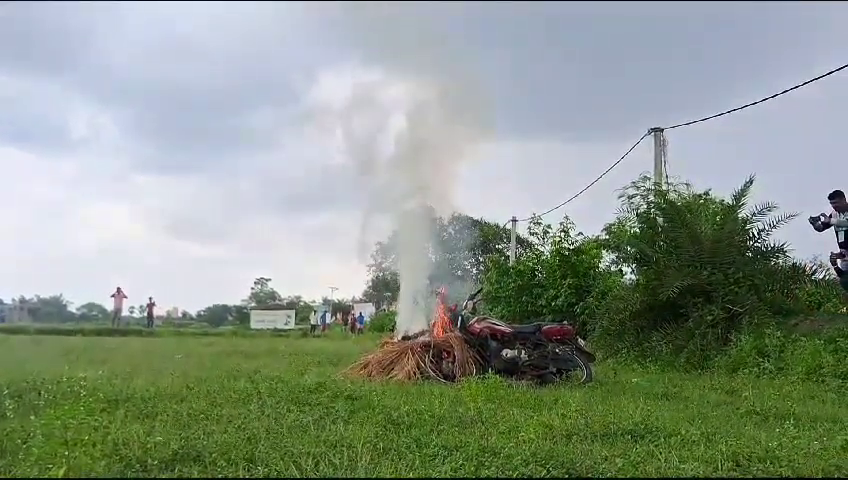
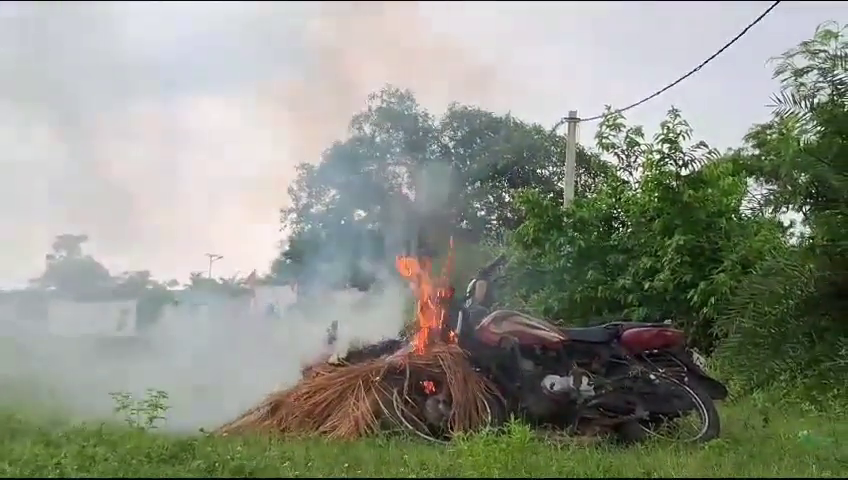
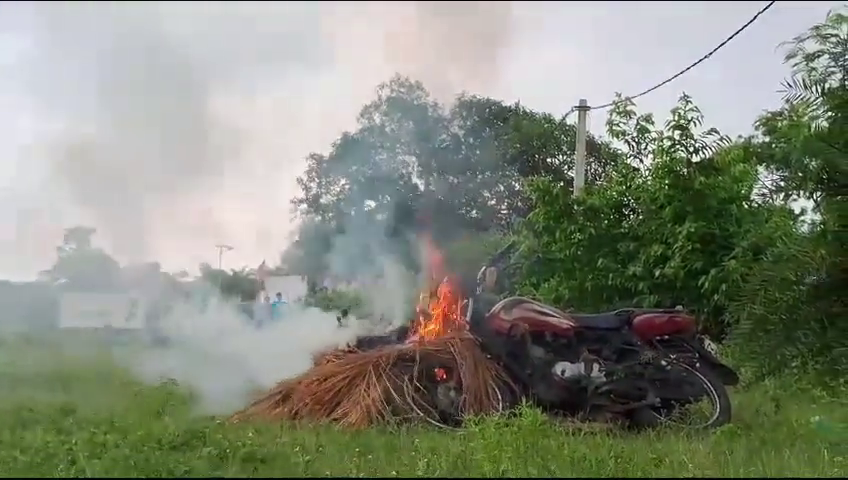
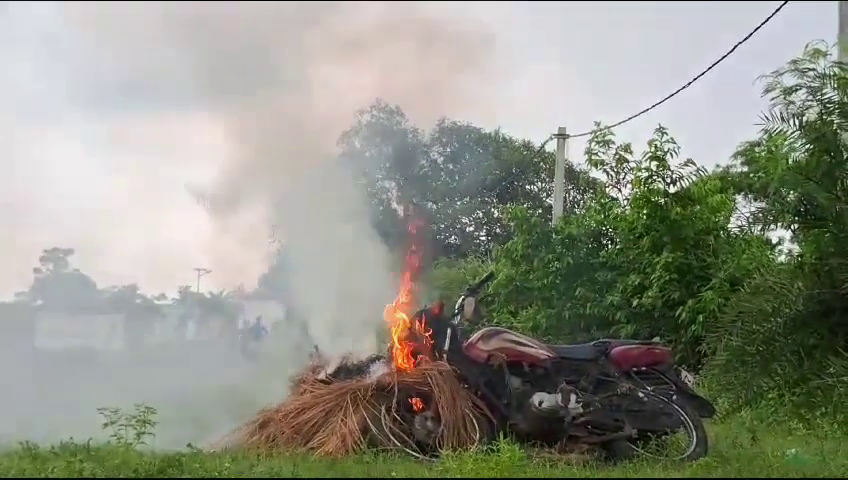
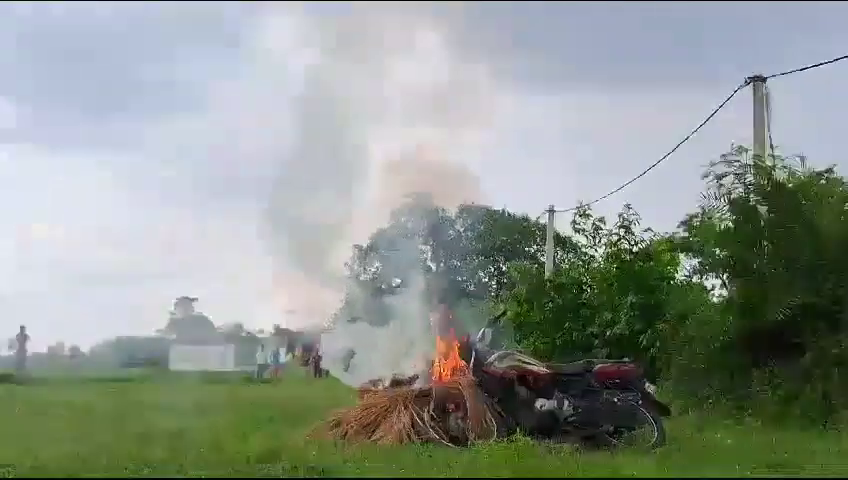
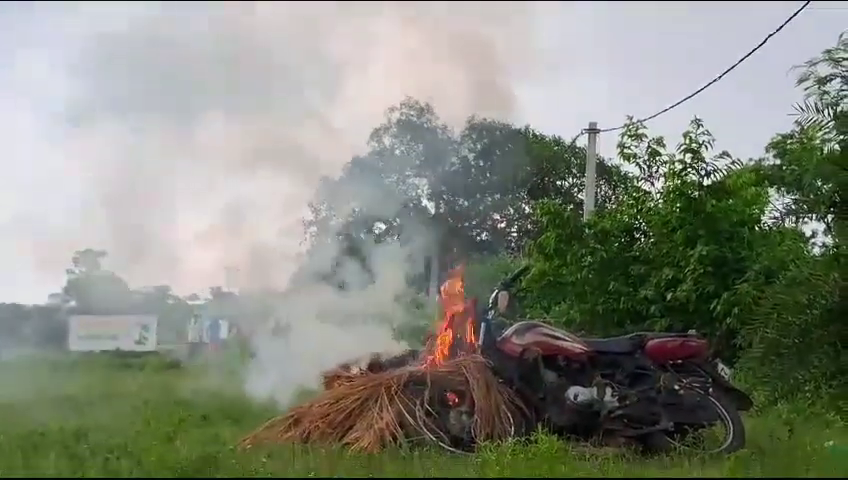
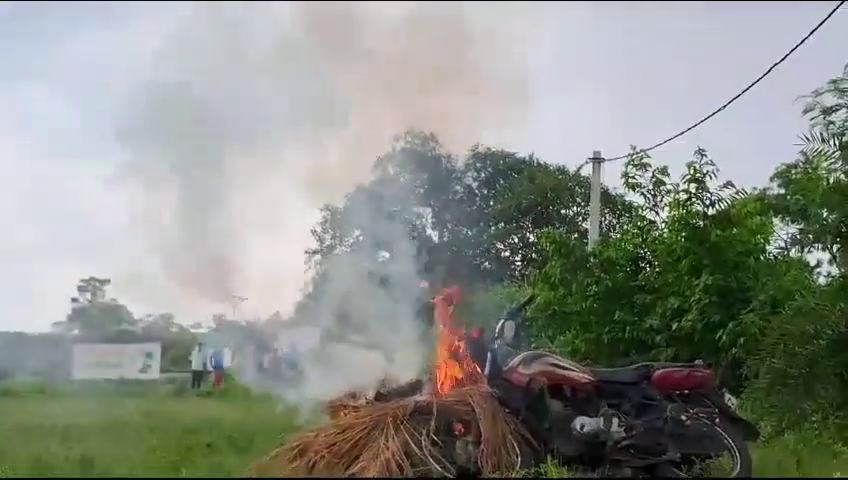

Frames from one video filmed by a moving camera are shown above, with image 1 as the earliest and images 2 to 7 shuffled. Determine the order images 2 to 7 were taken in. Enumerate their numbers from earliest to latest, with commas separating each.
5, 7, 6, 3, 2, 4
